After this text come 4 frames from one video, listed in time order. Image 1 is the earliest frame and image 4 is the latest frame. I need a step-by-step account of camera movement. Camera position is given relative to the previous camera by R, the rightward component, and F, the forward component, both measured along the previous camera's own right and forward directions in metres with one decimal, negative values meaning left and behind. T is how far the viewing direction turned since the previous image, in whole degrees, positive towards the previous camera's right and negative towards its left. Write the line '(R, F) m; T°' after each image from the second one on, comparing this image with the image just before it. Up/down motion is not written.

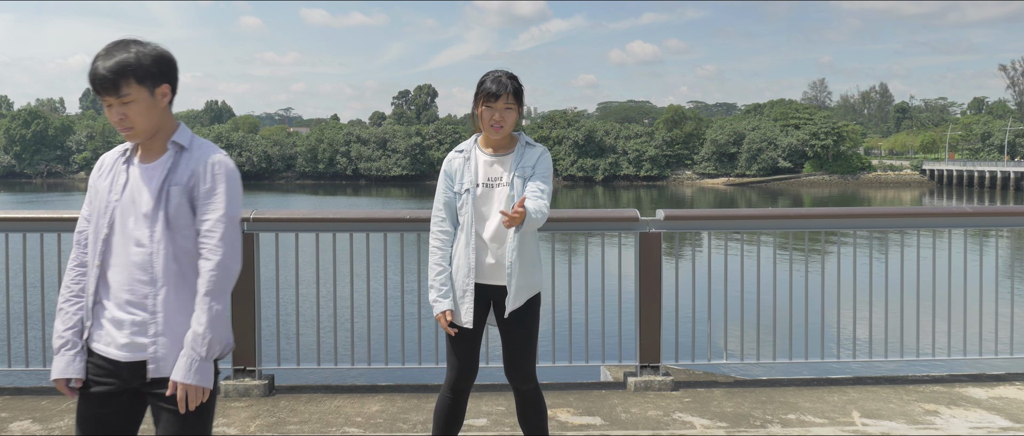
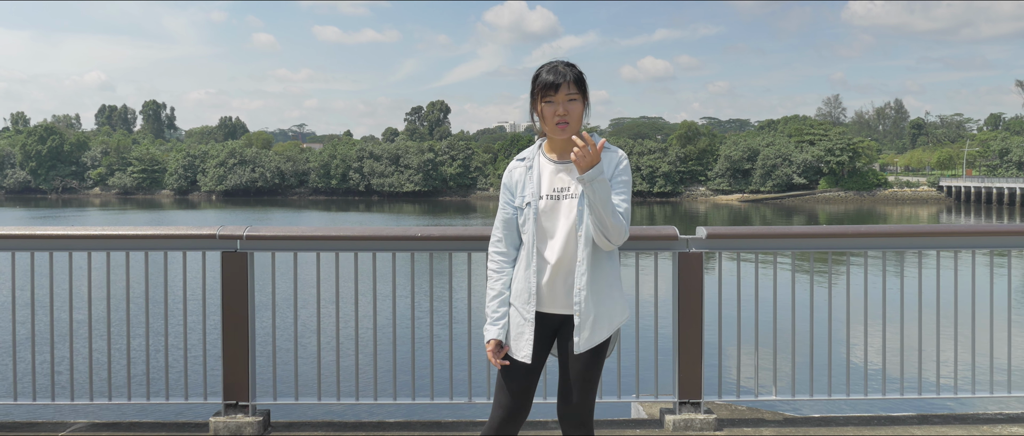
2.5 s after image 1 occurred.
(-0.1, +0.4) m; -1°
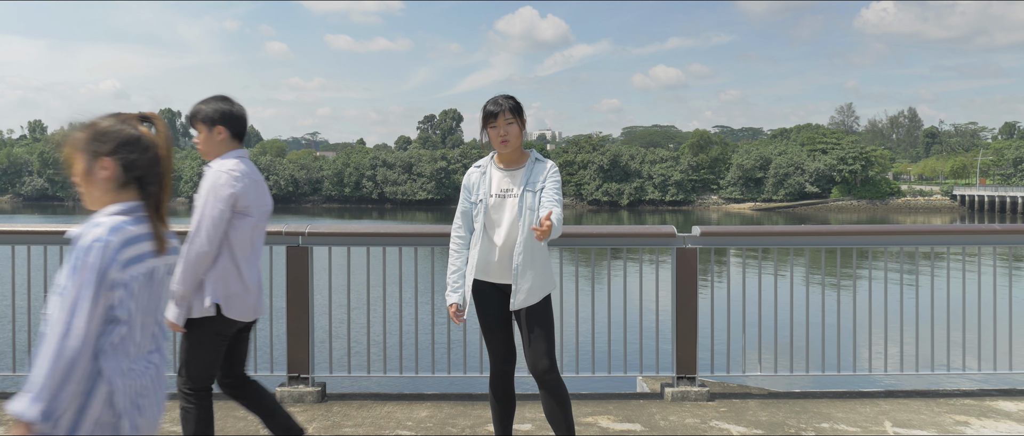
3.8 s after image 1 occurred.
(-0.1, -0.6) m; -1°
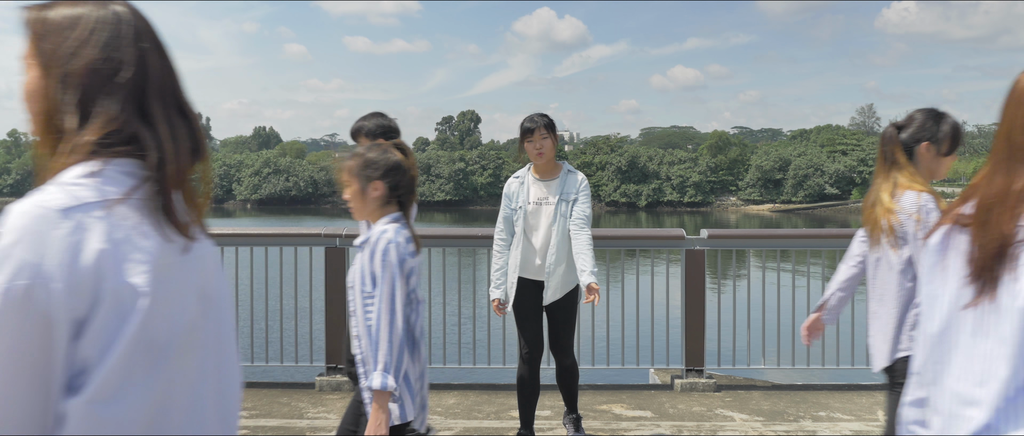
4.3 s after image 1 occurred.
(0.0, -0.3) m; -1°
